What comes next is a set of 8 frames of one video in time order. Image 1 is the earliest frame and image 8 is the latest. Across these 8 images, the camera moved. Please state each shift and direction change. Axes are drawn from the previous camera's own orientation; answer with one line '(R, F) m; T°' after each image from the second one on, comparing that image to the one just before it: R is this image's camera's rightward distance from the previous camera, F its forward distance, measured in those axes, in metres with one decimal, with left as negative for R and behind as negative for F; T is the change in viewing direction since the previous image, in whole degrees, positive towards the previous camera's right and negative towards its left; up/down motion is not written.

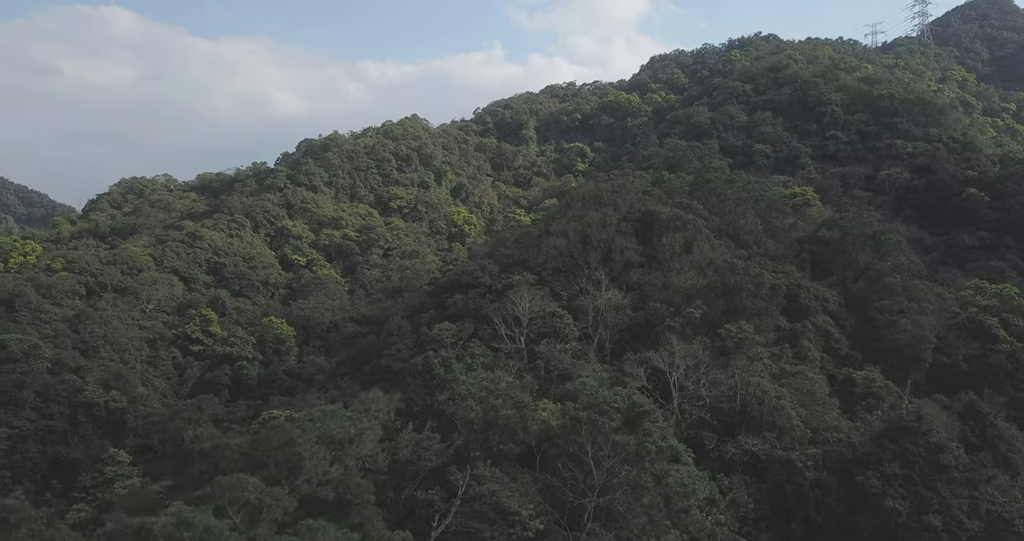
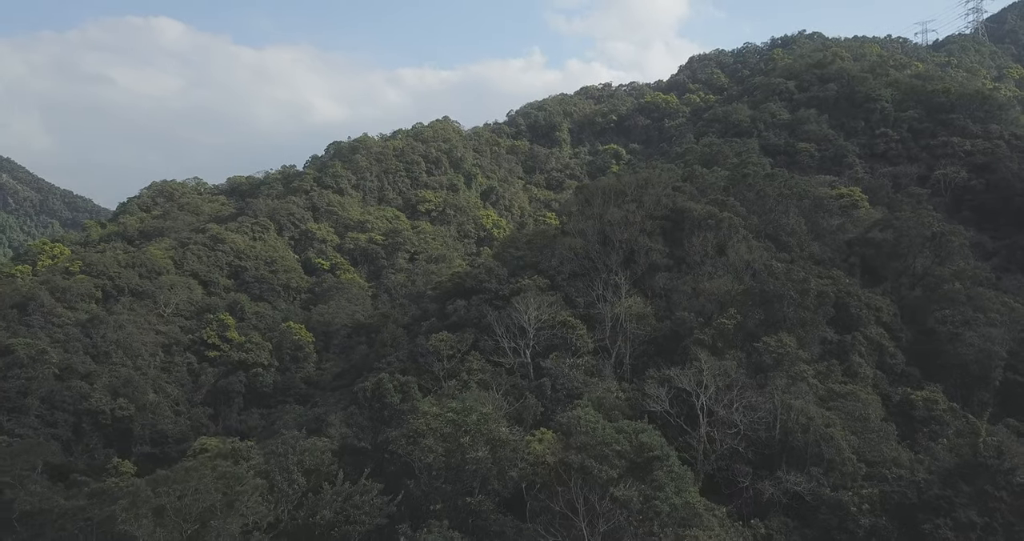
(+0.5, +1.6) m; -3°
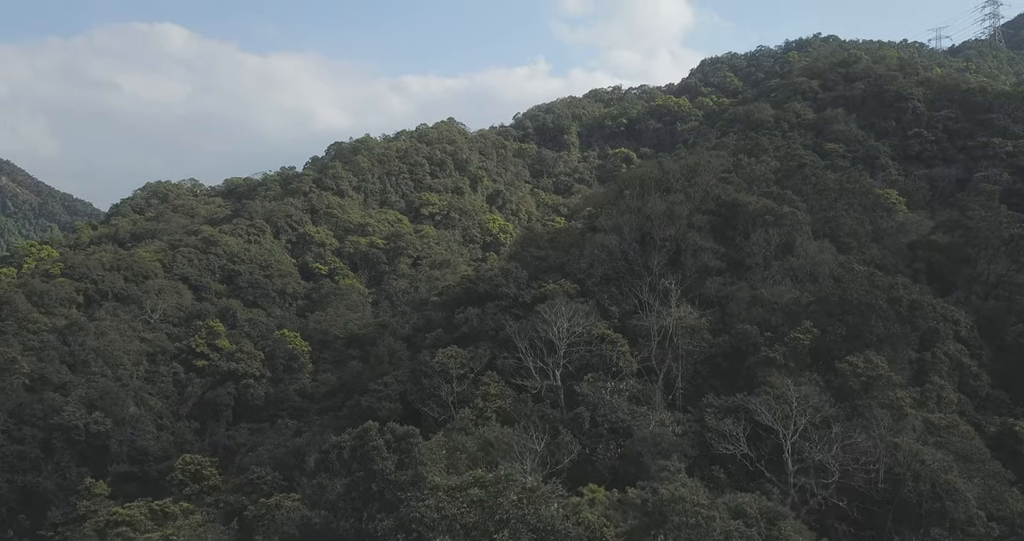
(-0.3, +2.1) m; 0°
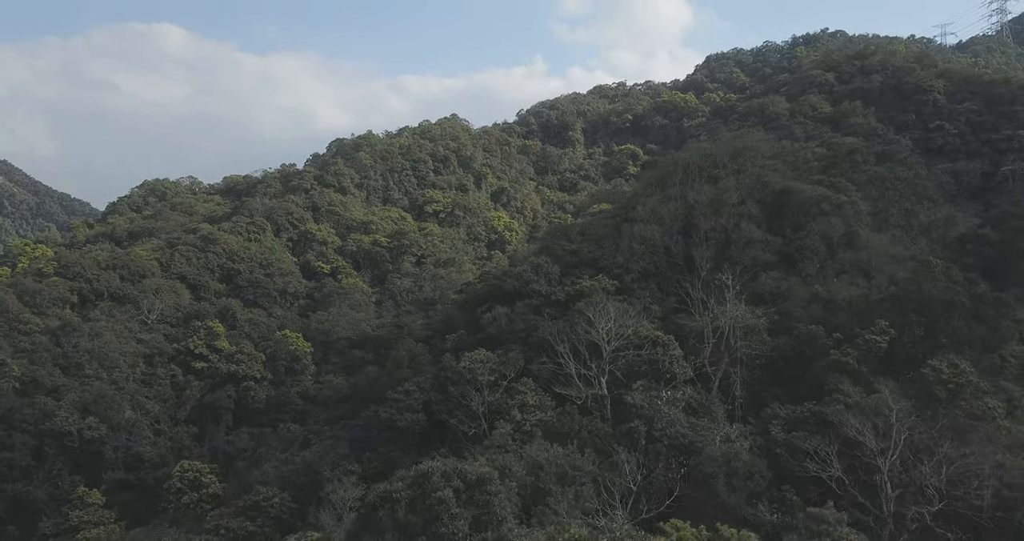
(-0.4, +1.0) m; 0°
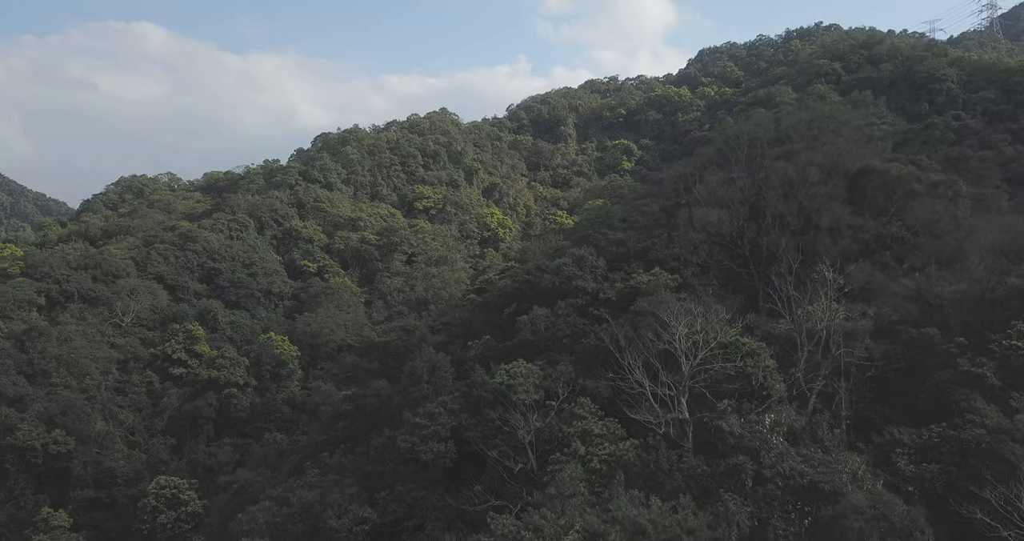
(-0.6, +1.7) m; +1°
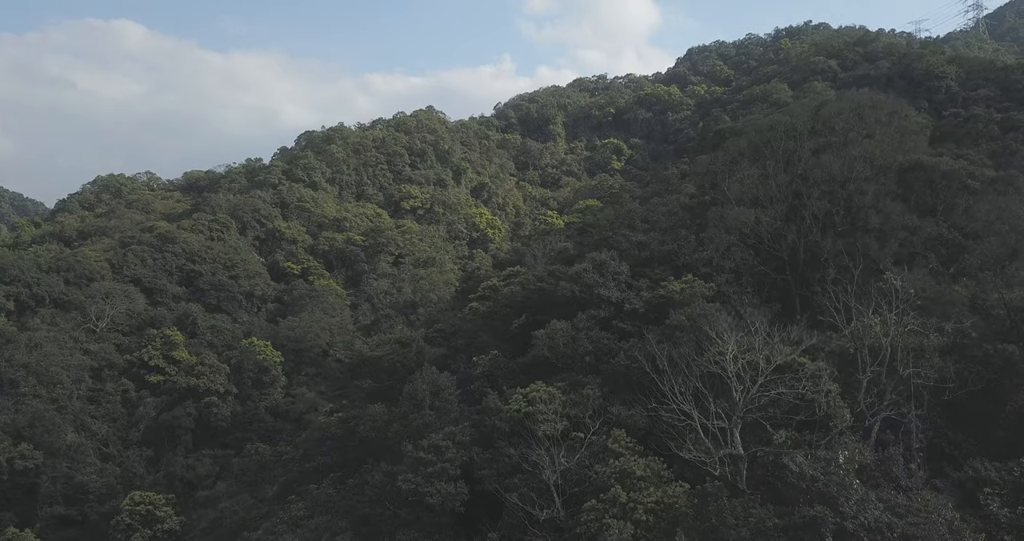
(-0.3, +1.0) m; +1°
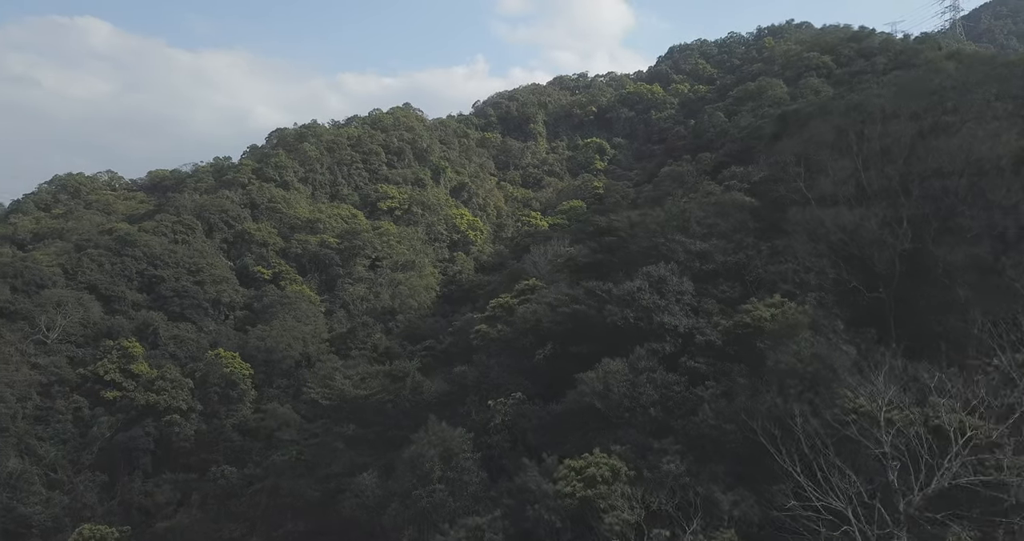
(-0.4, +1.7) m; +2°
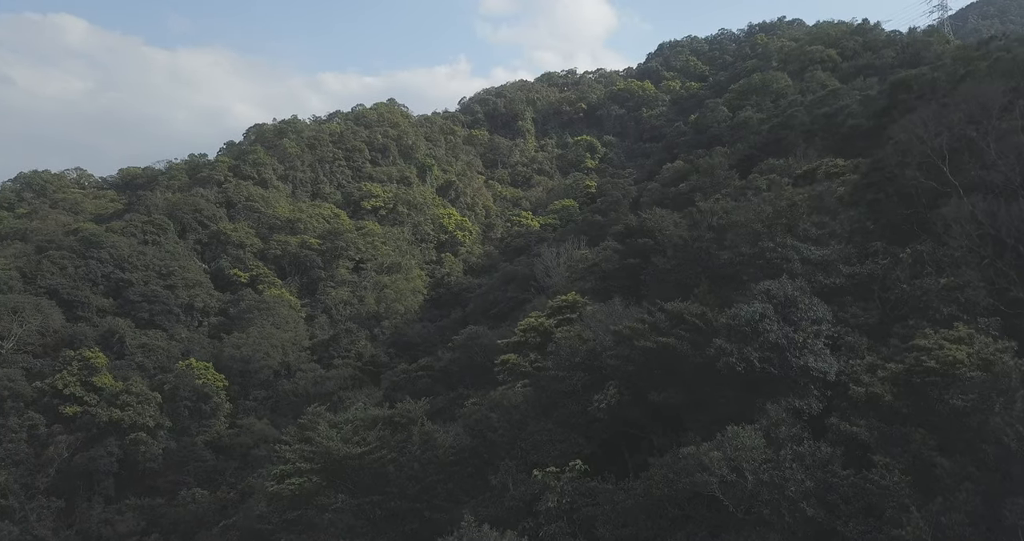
(-0.4, +1.7) m; +1°
